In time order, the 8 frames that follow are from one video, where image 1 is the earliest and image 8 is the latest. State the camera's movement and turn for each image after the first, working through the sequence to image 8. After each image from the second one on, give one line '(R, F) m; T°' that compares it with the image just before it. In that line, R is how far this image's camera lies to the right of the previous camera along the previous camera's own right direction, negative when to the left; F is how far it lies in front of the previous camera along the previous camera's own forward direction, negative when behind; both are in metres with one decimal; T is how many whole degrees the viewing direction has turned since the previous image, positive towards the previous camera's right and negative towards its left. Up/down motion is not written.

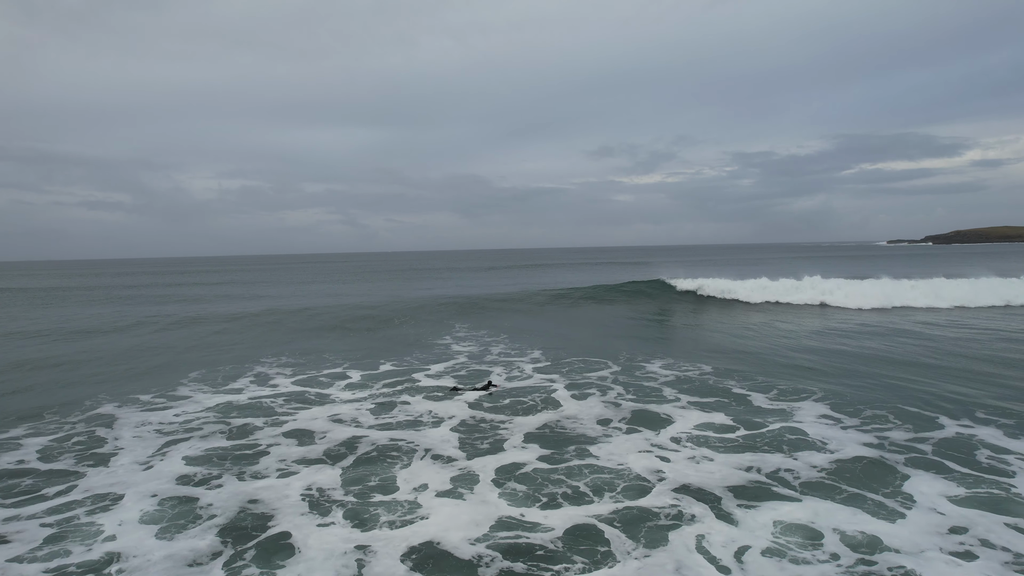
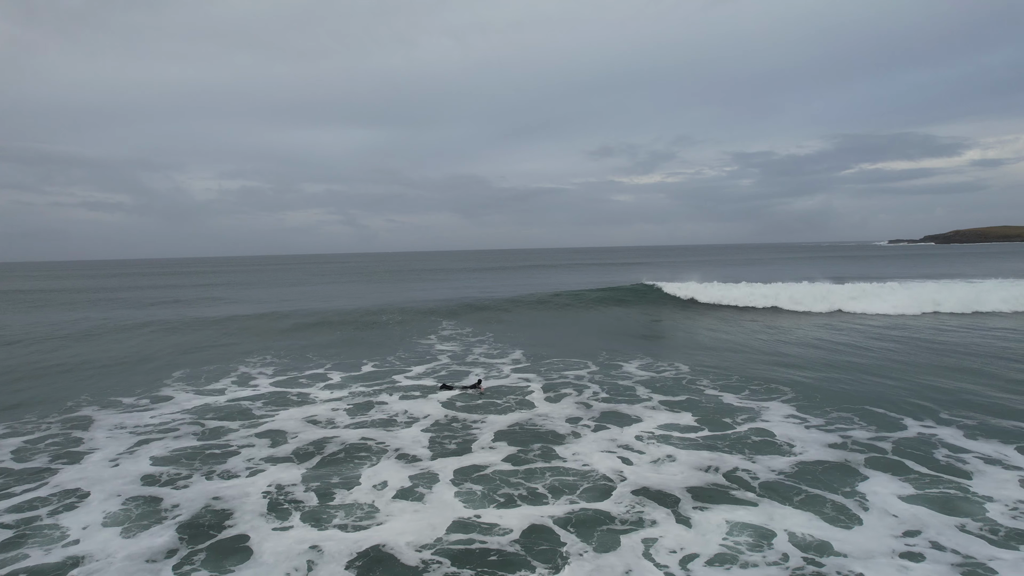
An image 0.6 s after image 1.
(+0.9, +0.3) m; 0°
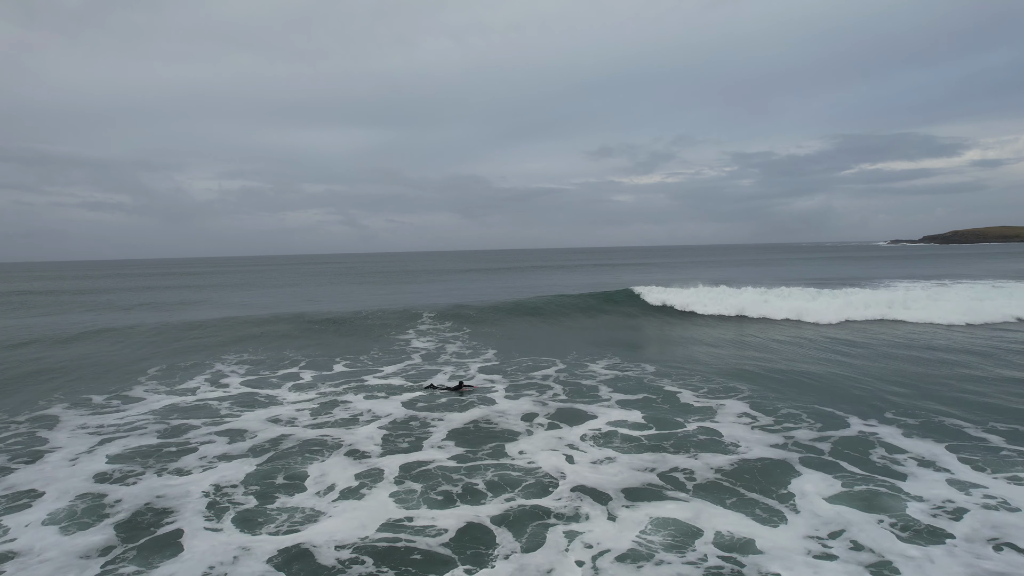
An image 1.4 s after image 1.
(+1.3, +0.4) m; 0°
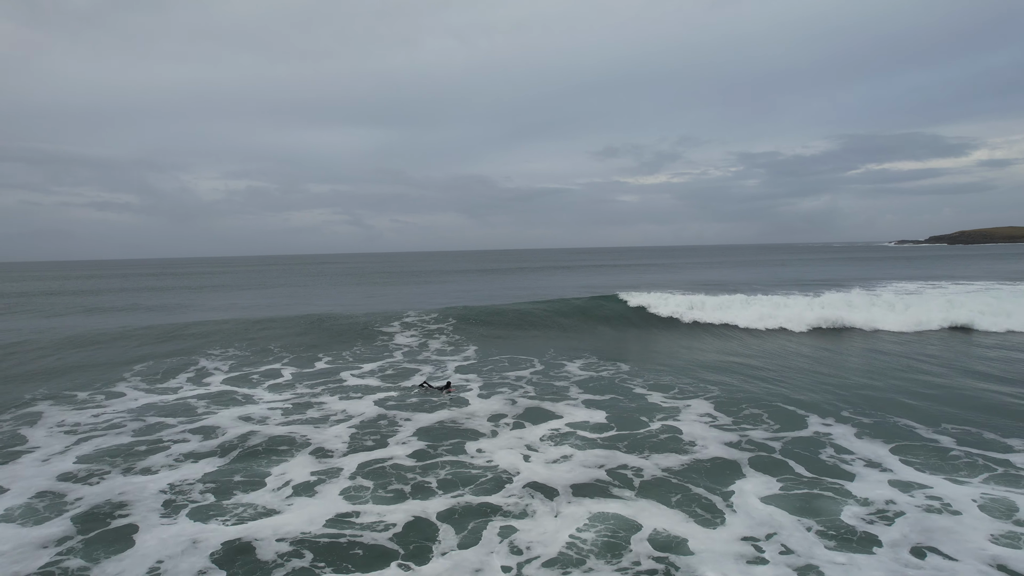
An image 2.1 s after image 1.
(+1.0, +0.4) m; 0°
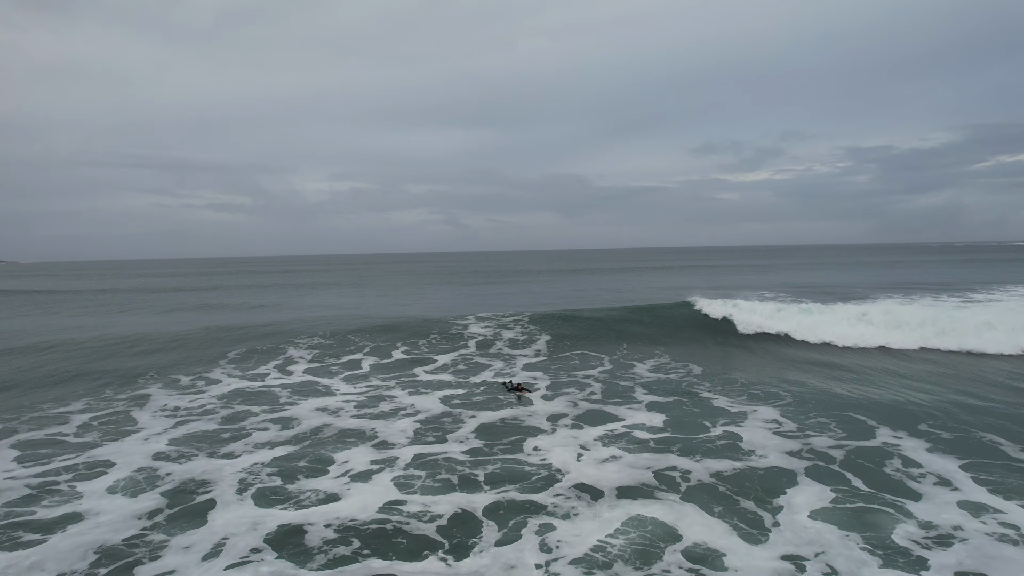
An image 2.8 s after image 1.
(+0.3, -0.2) m; -8°
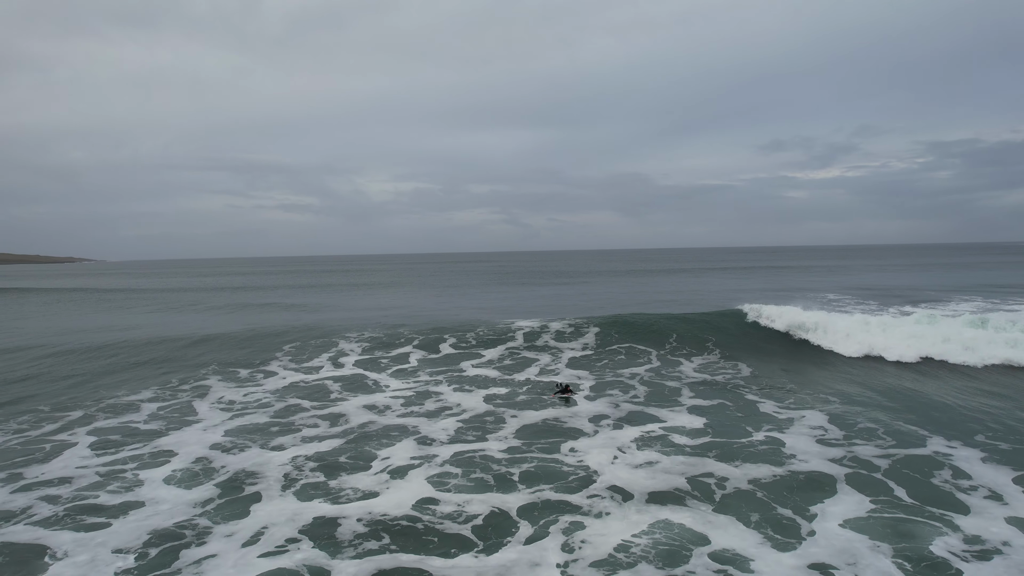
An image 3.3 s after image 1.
(+0.2, -0.2) m; -5°
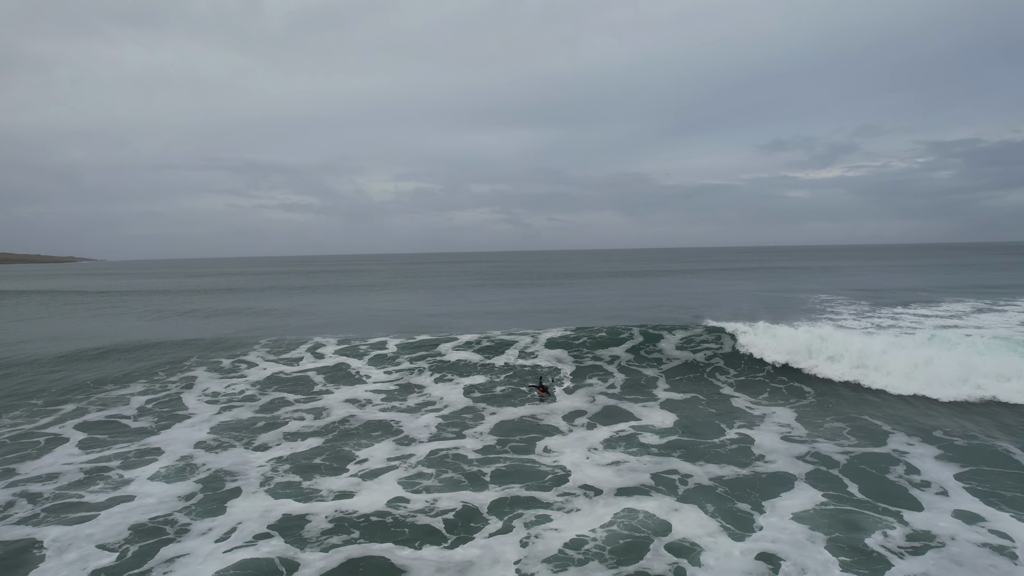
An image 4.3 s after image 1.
(+0.5, 0.0) m; +1°
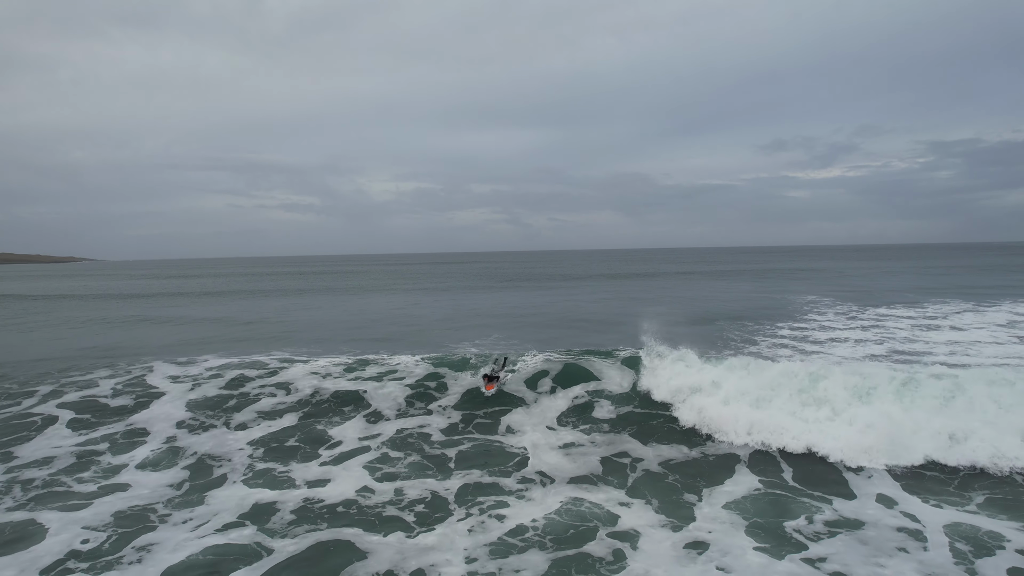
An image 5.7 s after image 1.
(+0.7, -0.2) m; 0°
